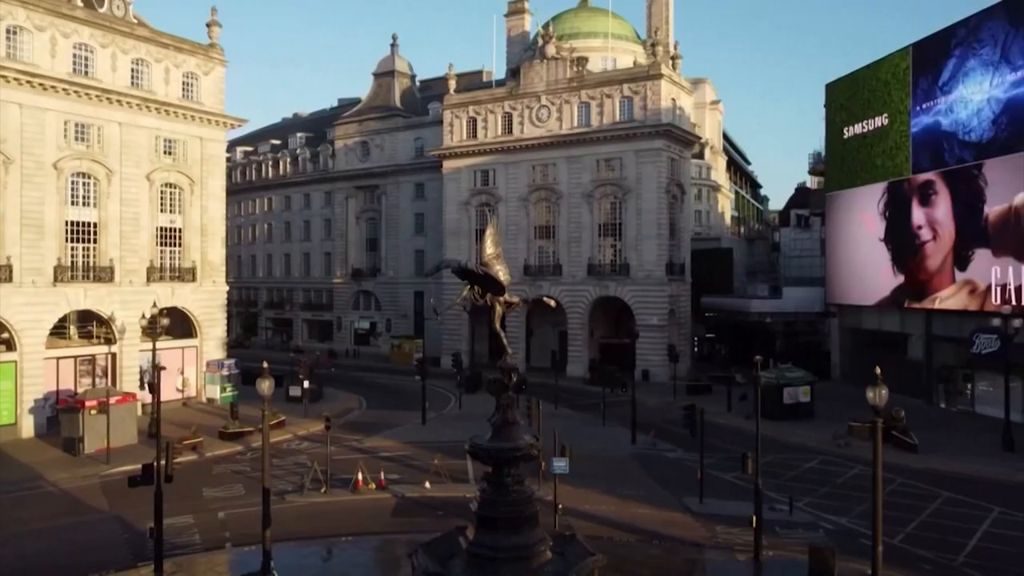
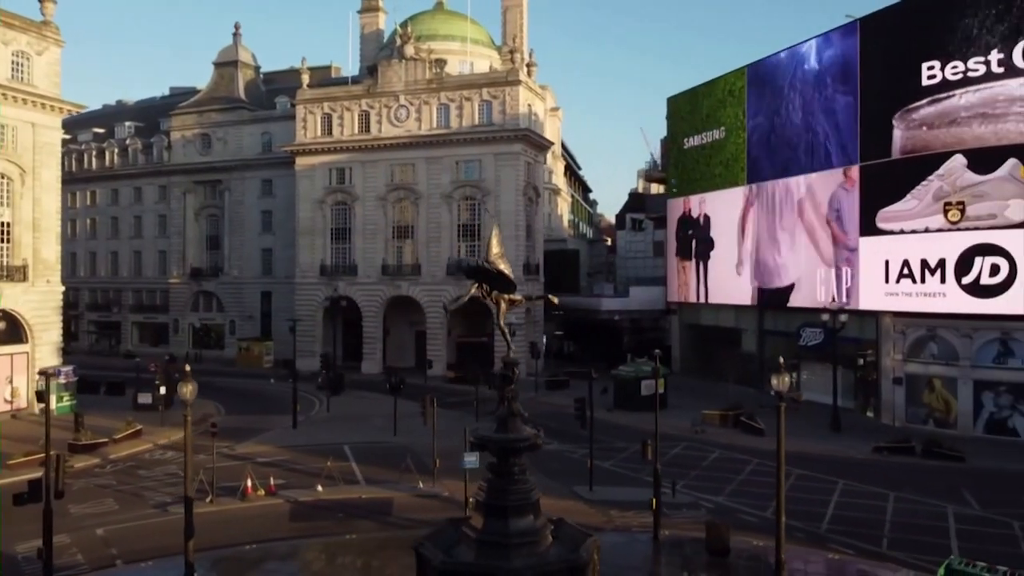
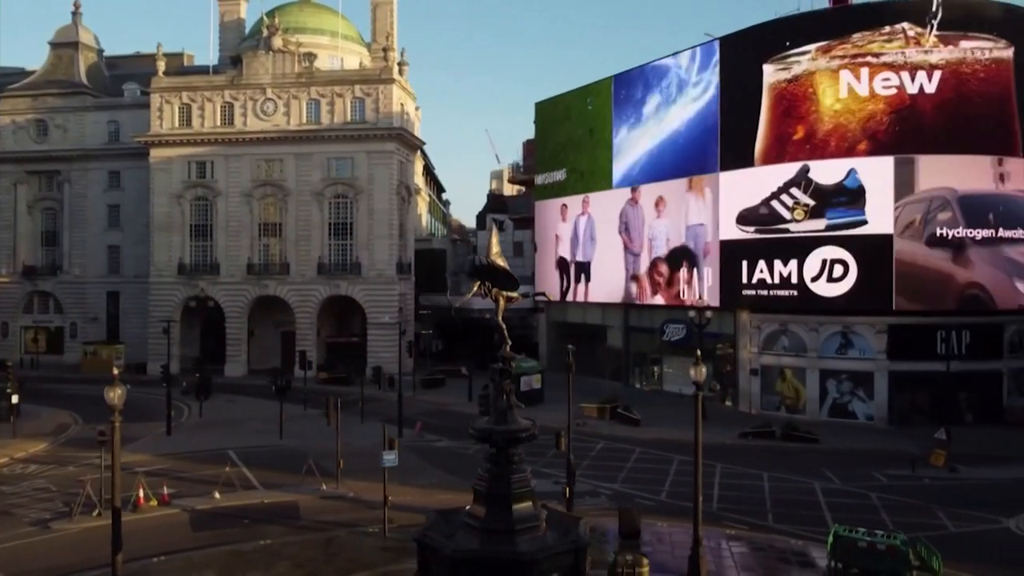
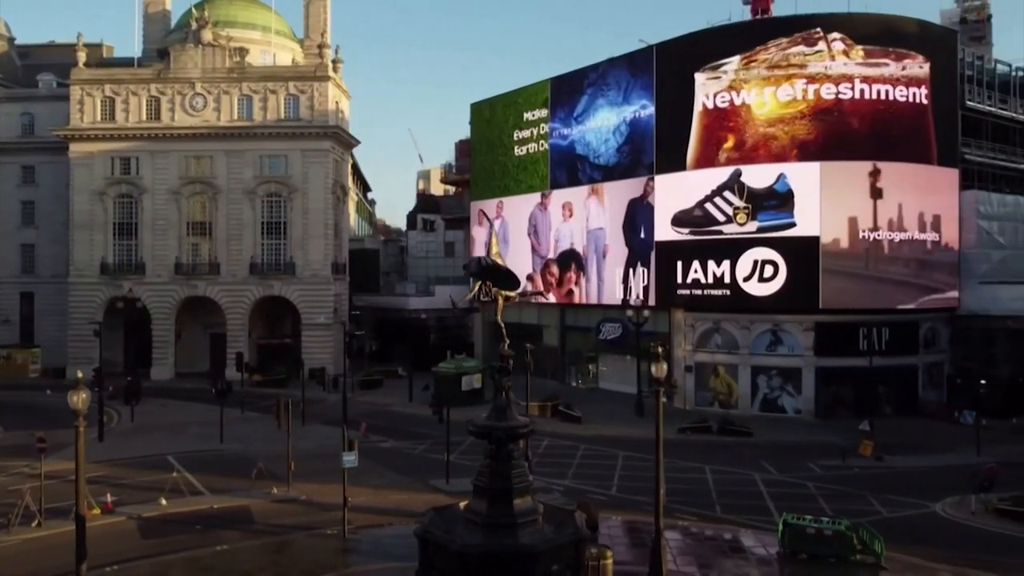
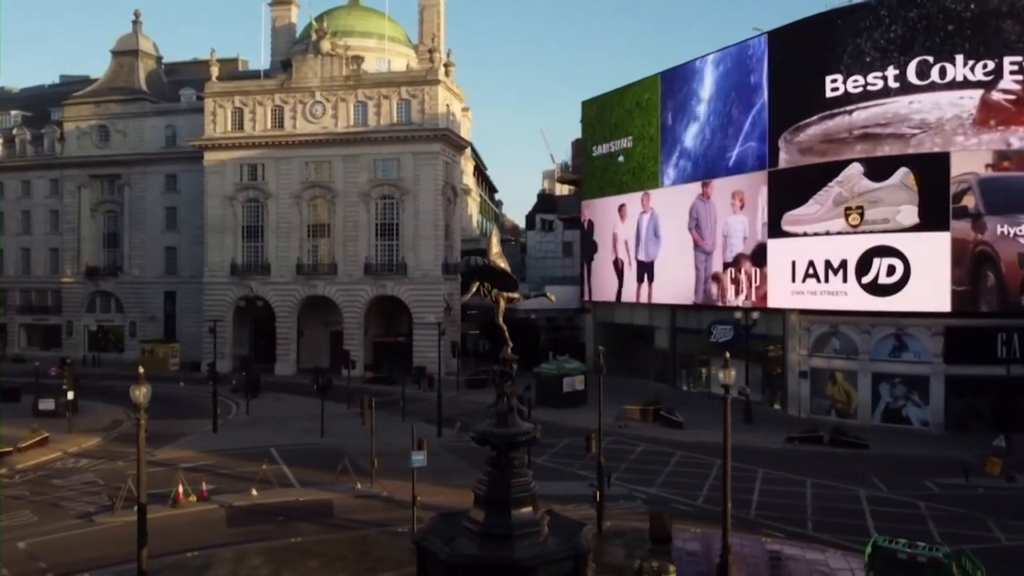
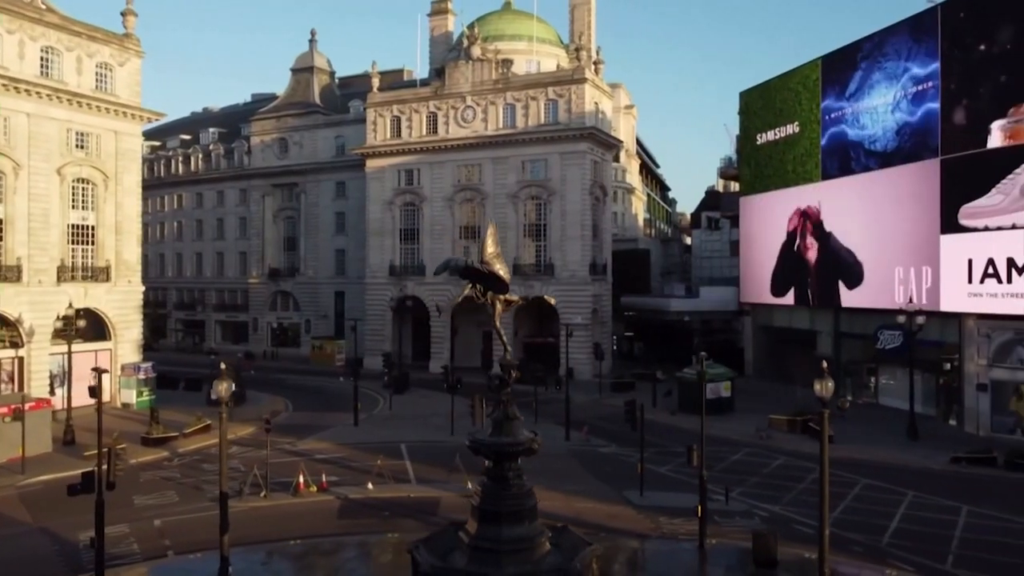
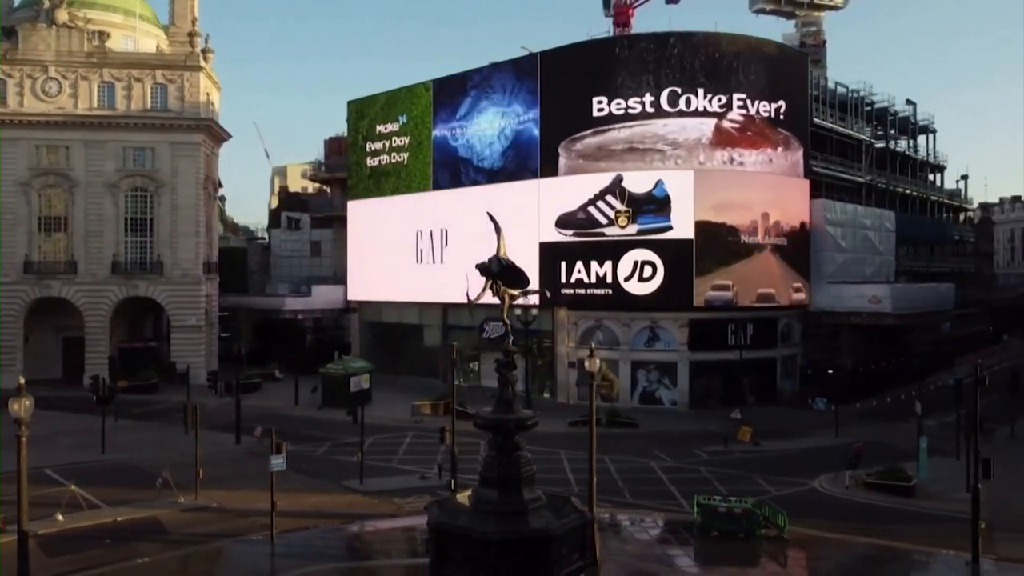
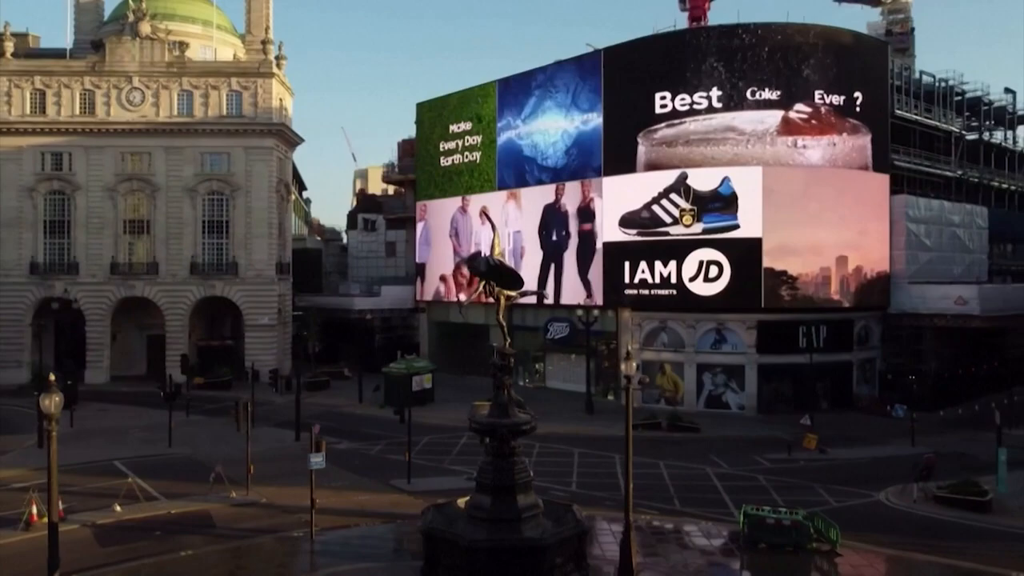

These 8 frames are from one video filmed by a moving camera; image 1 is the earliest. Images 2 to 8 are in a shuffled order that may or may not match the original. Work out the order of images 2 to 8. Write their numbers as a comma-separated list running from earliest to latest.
6, 2, 5, 3, 4, 8, 7
